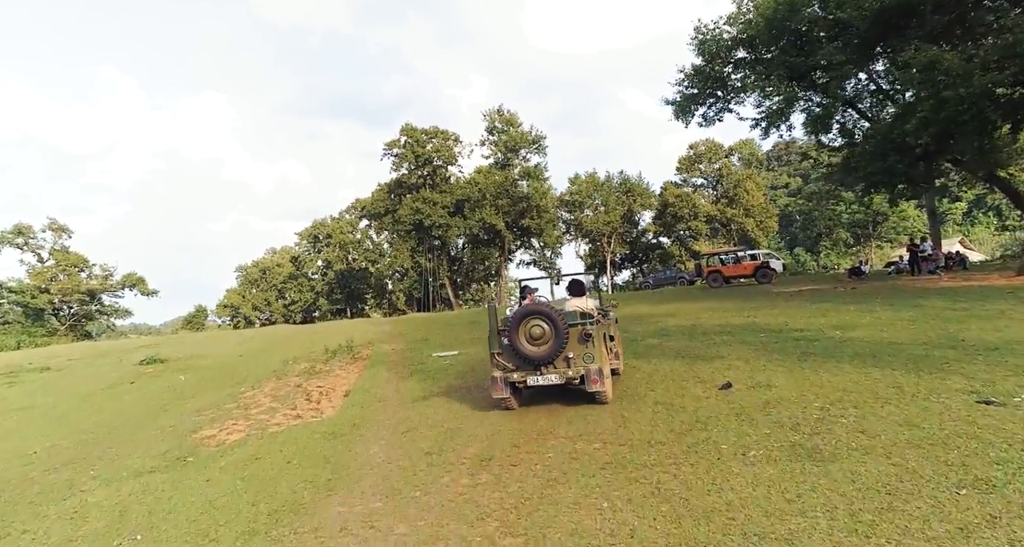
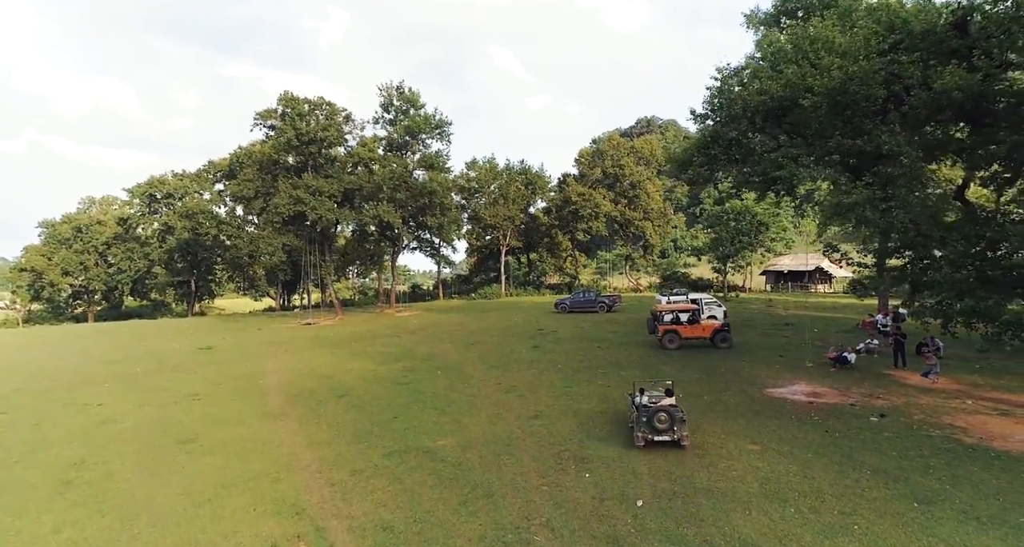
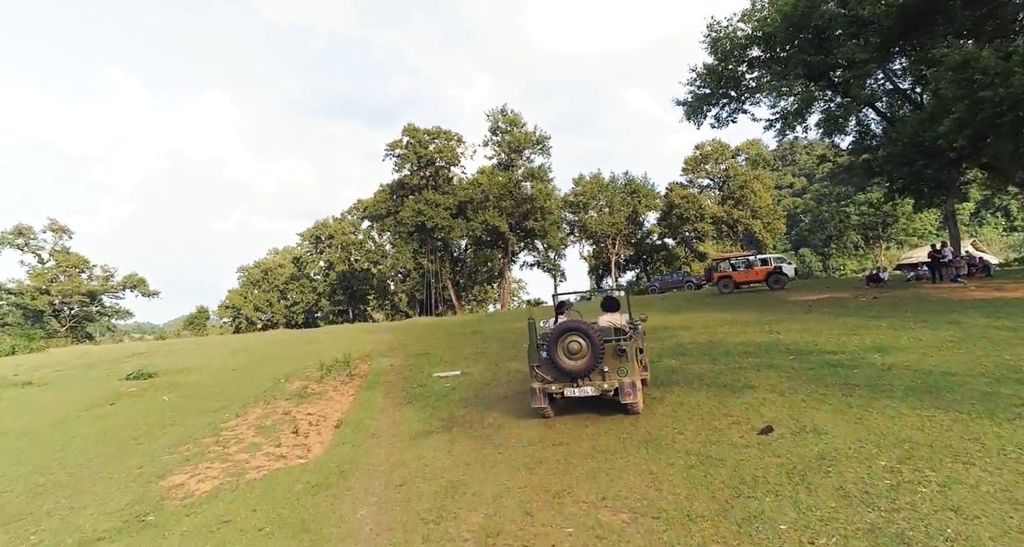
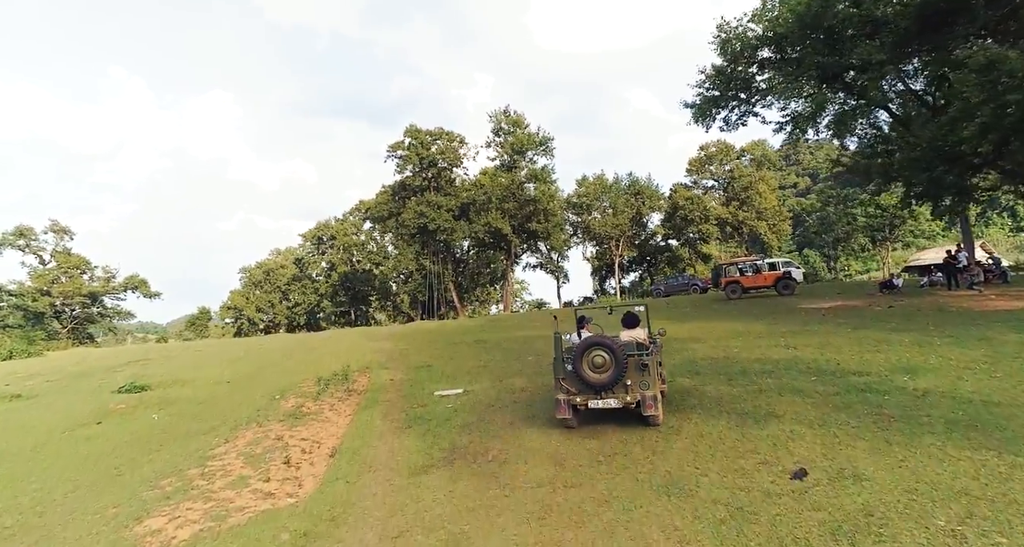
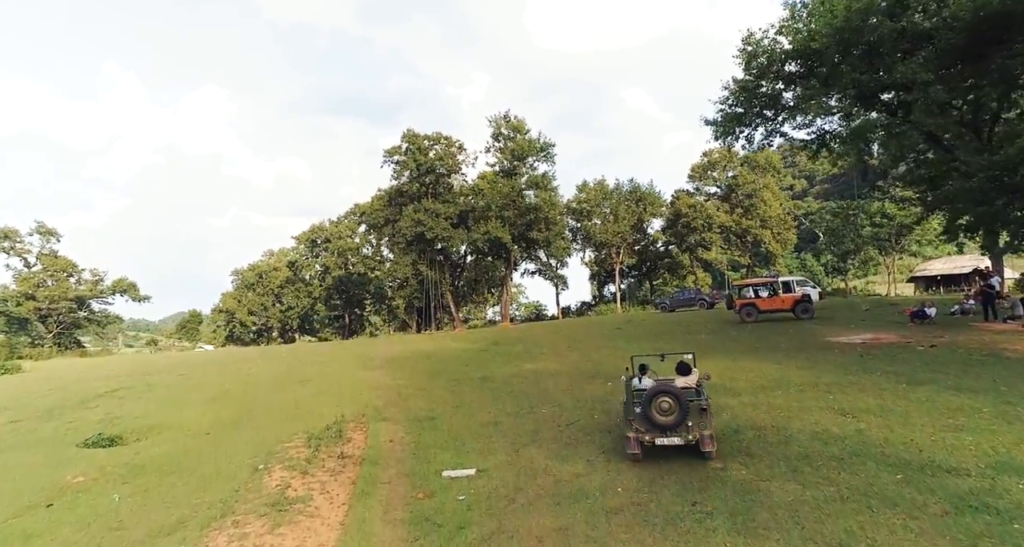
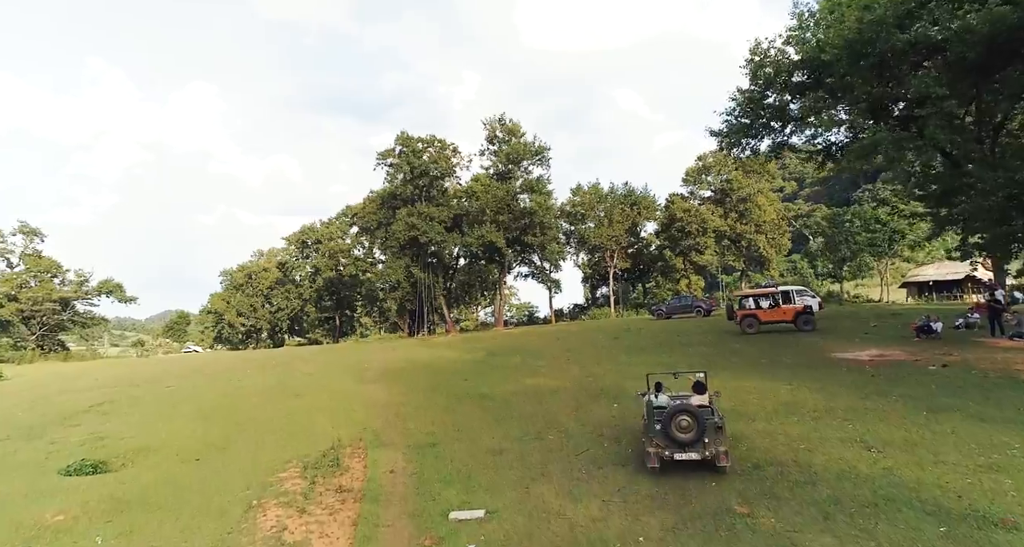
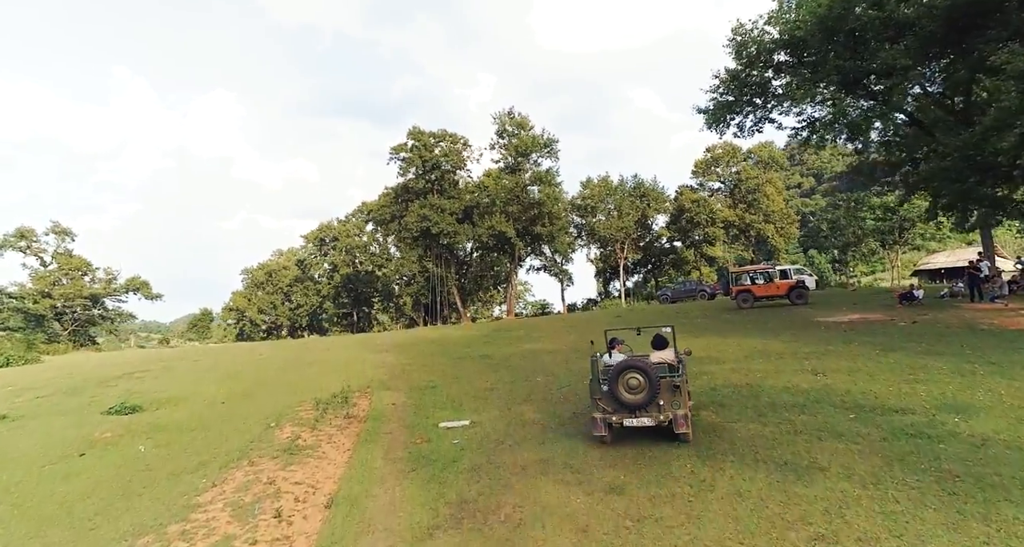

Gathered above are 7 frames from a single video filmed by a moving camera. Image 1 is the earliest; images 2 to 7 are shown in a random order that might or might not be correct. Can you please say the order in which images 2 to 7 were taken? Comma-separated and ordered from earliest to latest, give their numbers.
3, 4, 7, 5, 6, 2
